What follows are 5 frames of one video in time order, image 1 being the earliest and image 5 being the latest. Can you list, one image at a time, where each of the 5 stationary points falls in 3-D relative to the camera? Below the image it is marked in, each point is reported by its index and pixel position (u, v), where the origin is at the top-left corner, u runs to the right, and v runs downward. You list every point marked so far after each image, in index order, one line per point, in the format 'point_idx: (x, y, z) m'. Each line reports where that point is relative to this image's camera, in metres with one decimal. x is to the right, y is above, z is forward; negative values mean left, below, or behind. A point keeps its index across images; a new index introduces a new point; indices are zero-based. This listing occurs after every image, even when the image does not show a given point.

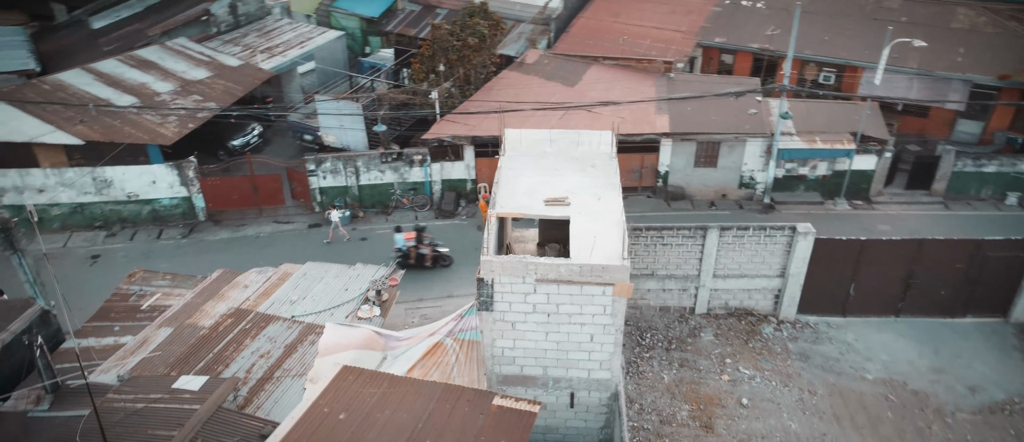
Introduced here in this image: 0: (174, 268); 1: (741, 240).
0: (-9.3, -1.3, +18.5) m
1: (+4.7, -0.4, +13.9) m
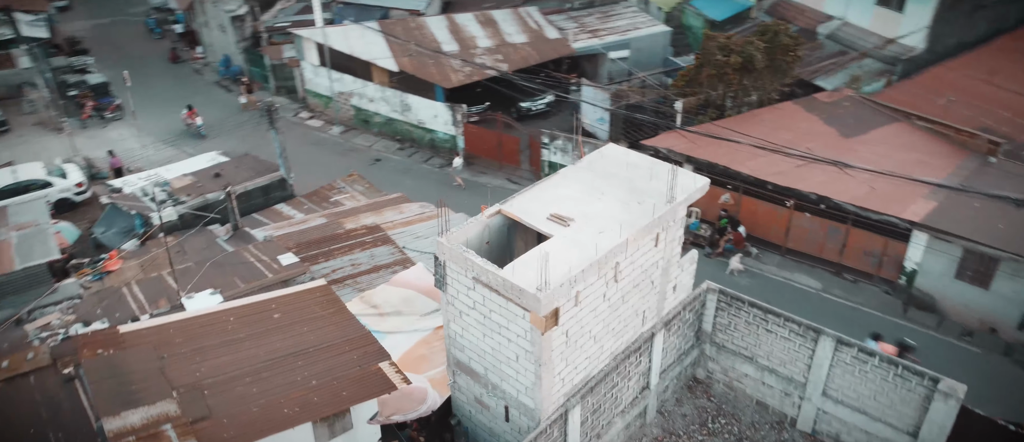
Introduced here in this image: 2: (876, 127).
0: (-3.2, +1.1, +22.2) m
1: (+5.7, -2.3, +10.9) m
2: (+10.2, +2.6, +19.0) m
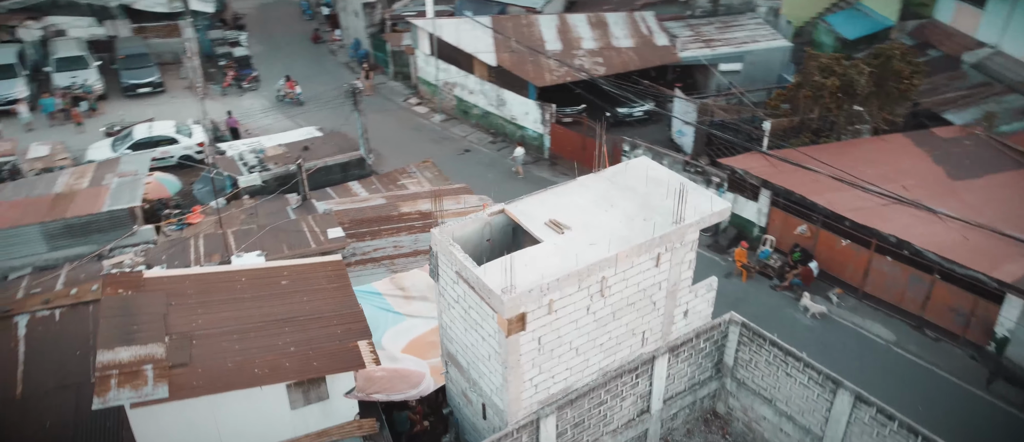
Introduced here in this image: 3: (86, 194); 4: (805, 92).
0: (-0.6, +1.3, +22.6) m
1: (+5.4, -3.1, +9.8) m
2: (+12.1, +1.2, +16.8) m
3: (-9.5, +0.6, +15.0) m
4: (+7.8, +3.4, +17.9) m
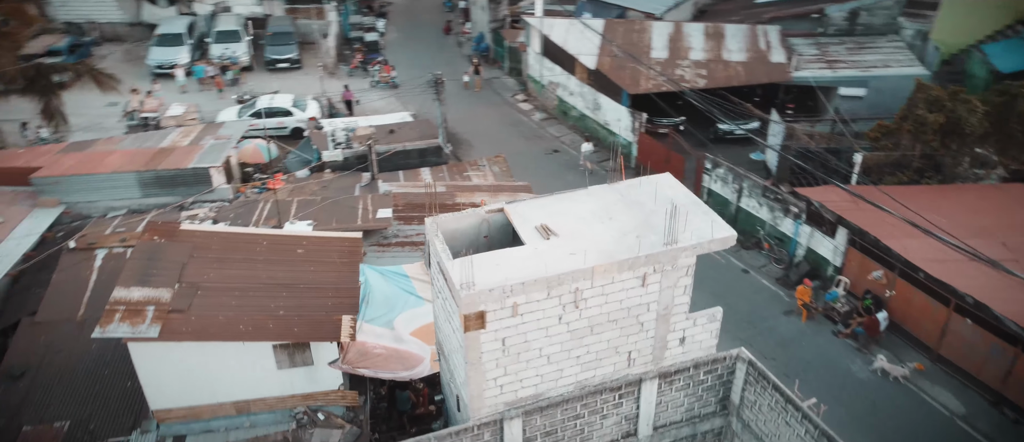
0: (+2.0, +1.2, +22.5) m
1: (+4.8, -3.7, +8.8) m
2: (+13.2, -0.4, +14.3) m
3: (-8.2, +1.7, +16.8) m
4: (+9.6, +2.3, +16.2) m
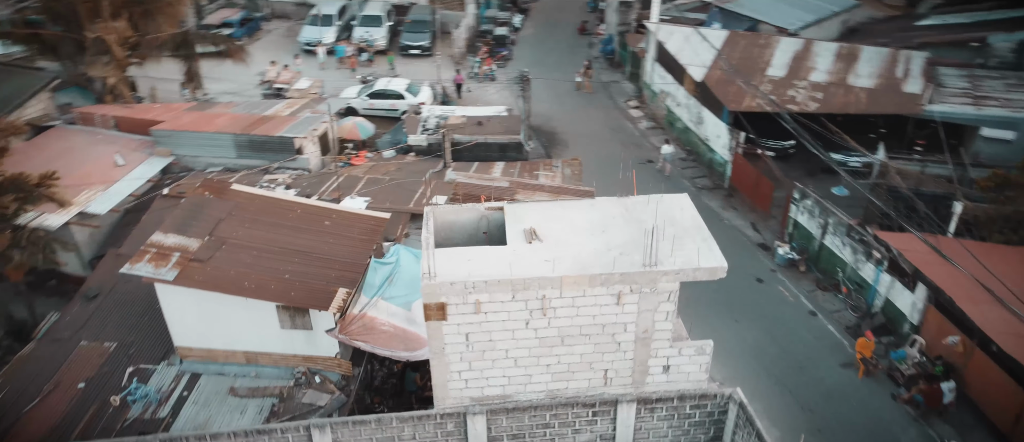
0: (+4.7, +0.8, +21.8) m
1: (+3.9, -4.3, +8.0) m
2: (+13.6, -2.2, +11.6) m
3: (-6.4, +2.7, +18.4) m
4: (+10.8, +0.9, +14.1) m
